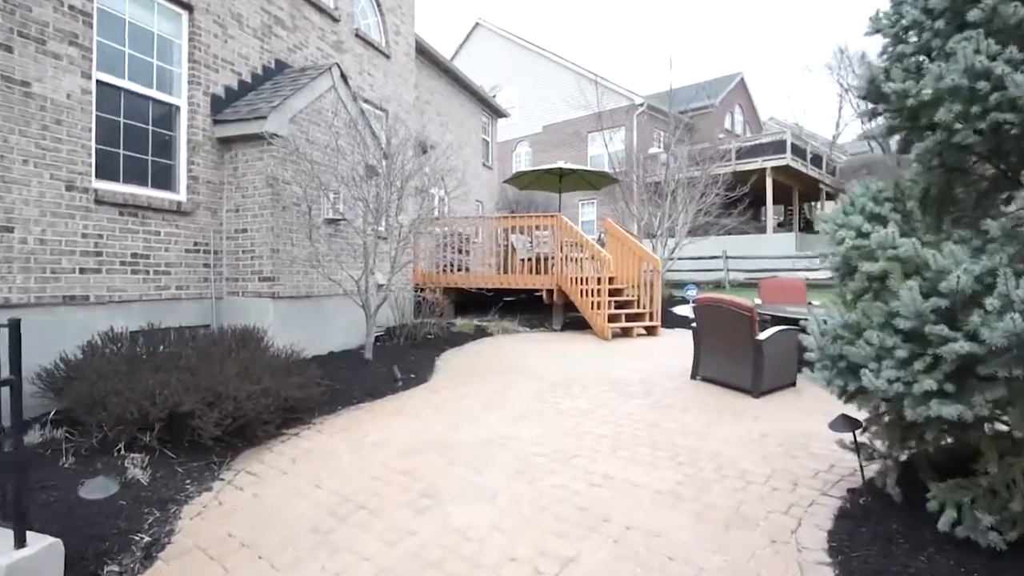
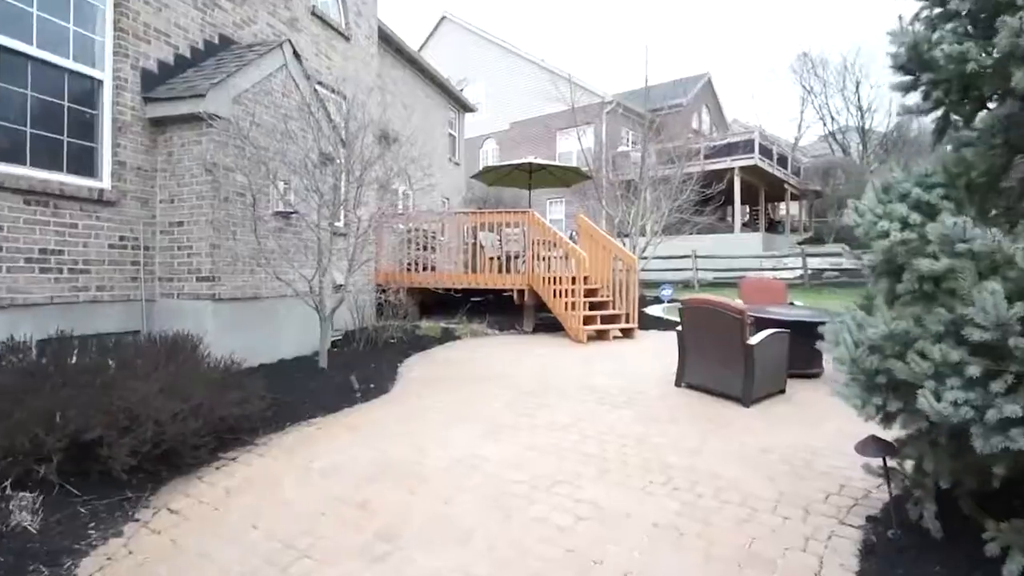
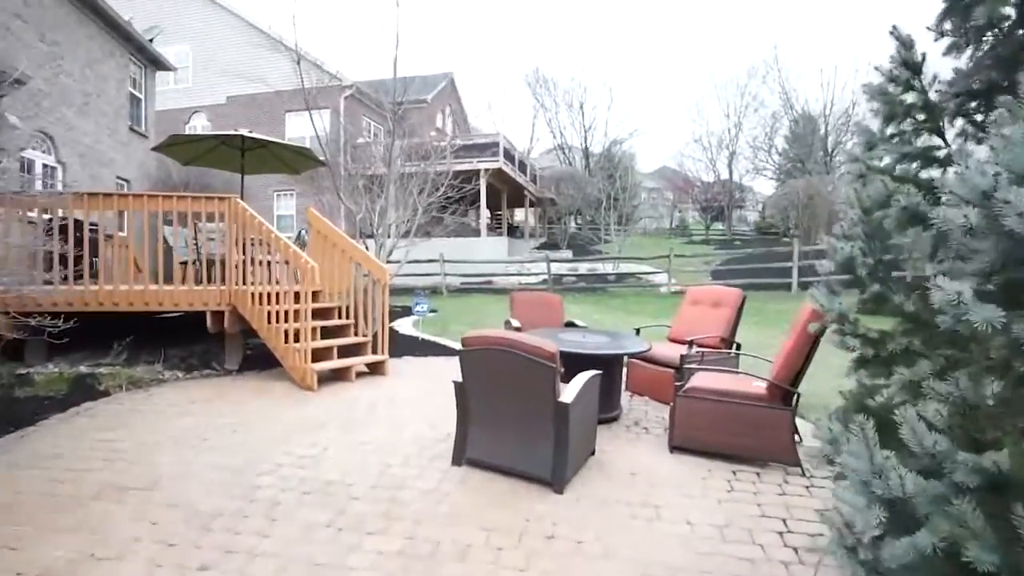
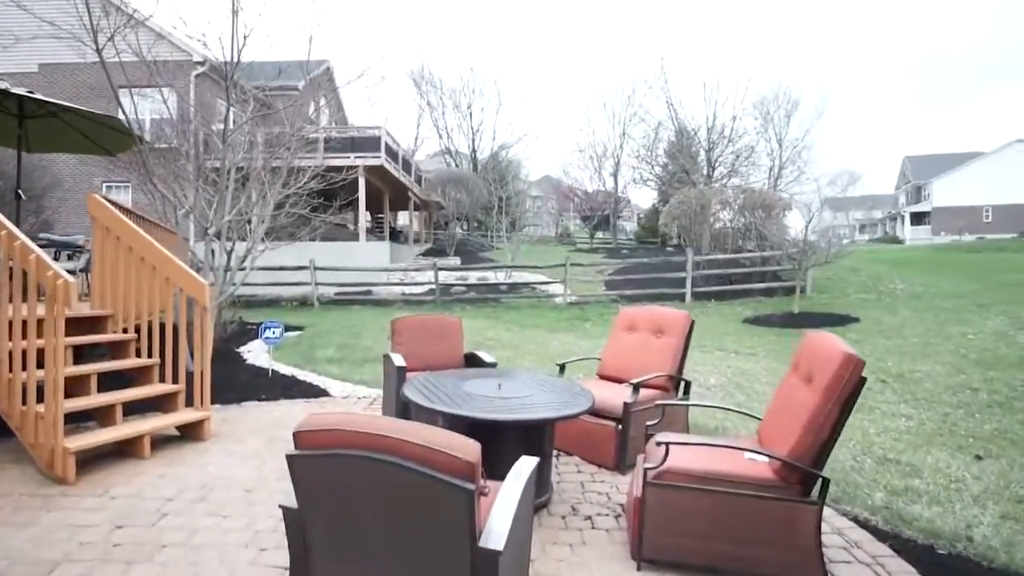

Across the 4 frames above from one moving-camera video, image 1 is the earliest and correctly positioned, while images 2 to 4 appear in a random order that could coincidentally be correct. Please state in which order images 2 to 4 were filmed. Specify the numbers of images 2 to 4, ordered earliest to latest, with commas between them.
2, 3, 4
